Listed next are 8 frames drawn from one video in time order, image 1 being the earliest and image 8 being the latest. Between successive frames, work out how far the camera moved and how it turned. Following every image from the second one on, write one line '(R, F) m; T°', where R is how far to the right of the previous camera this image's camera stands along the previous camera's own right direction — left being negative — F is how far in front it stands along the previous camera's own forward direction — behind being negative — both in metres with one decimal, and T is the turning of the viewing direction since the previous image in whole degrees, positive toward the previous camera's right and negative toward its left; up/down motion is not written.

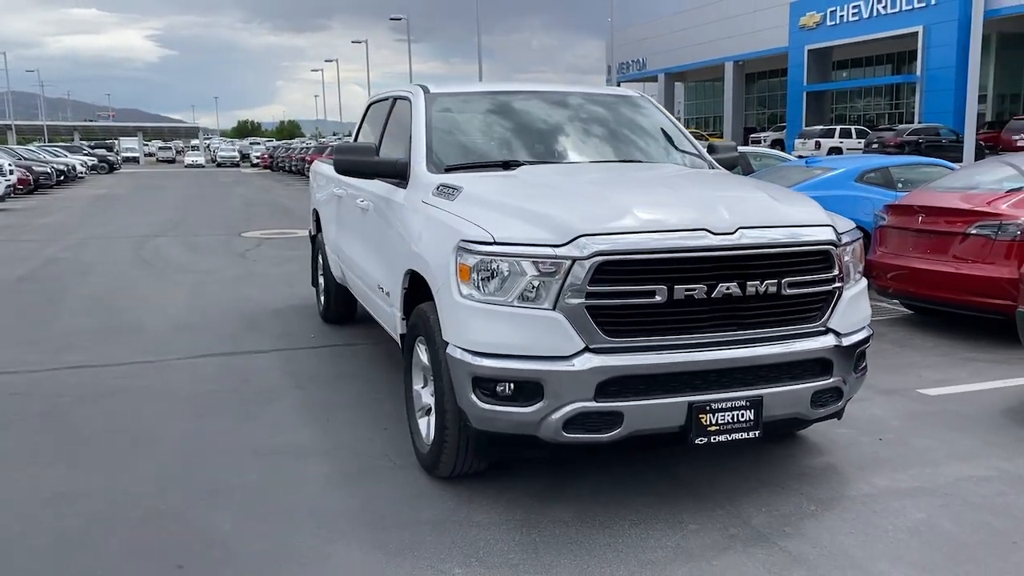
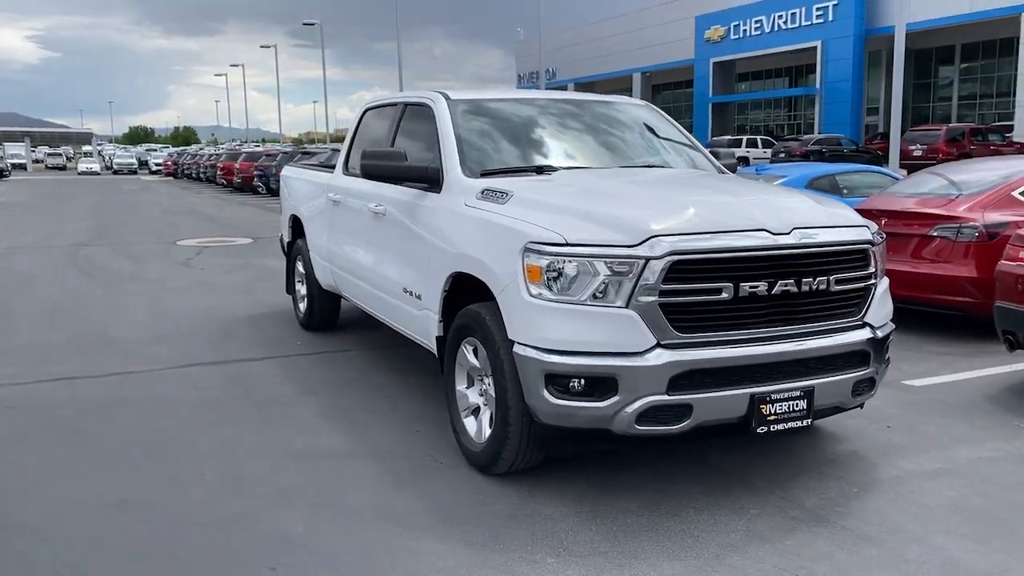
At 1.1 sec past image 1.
(-0.7, -0.1) m; +6°
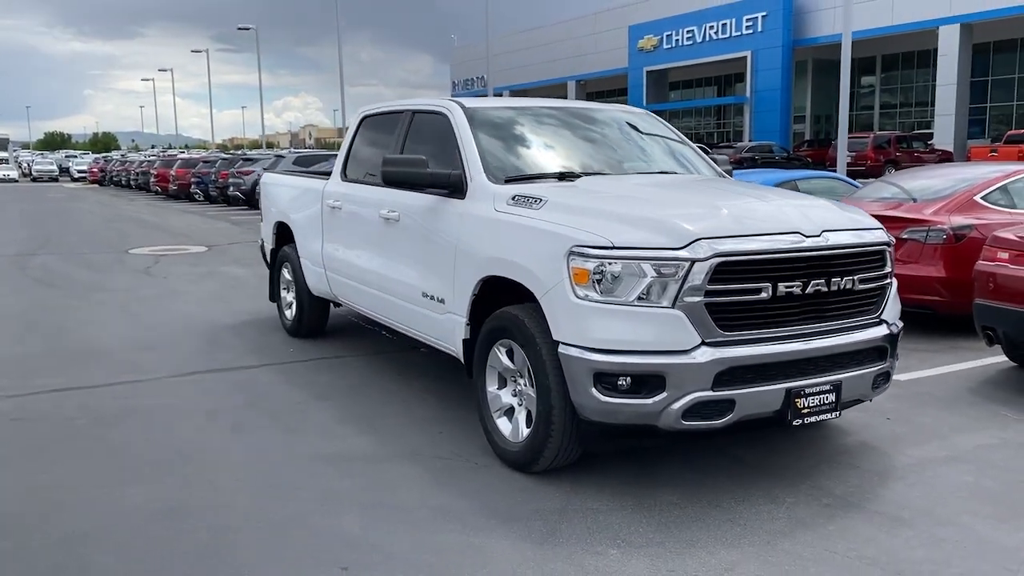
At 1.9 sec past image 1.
(-0.5, -0.1) m; +5°
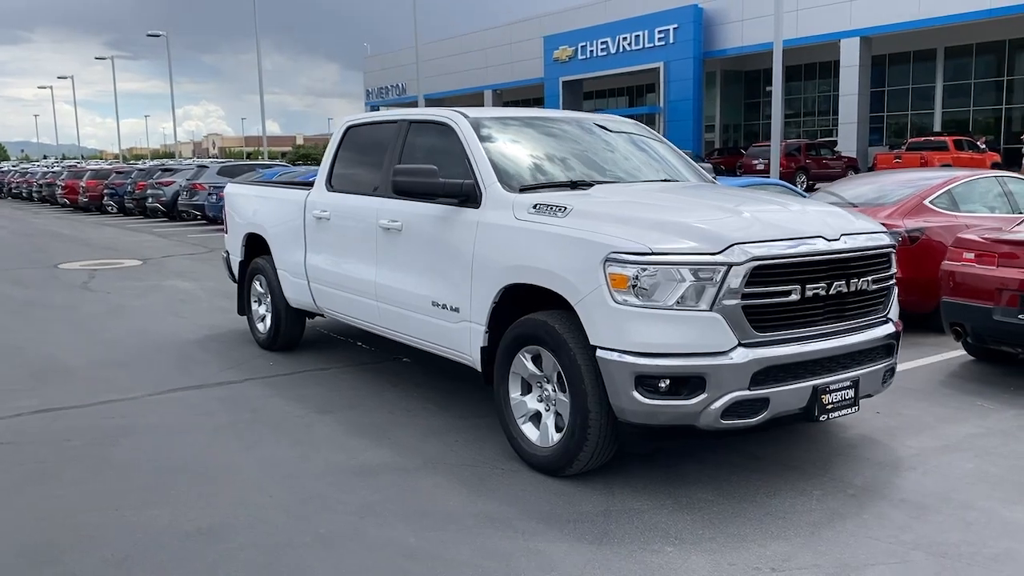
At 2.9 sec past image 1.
(-0.6, 0.0) m; +6°
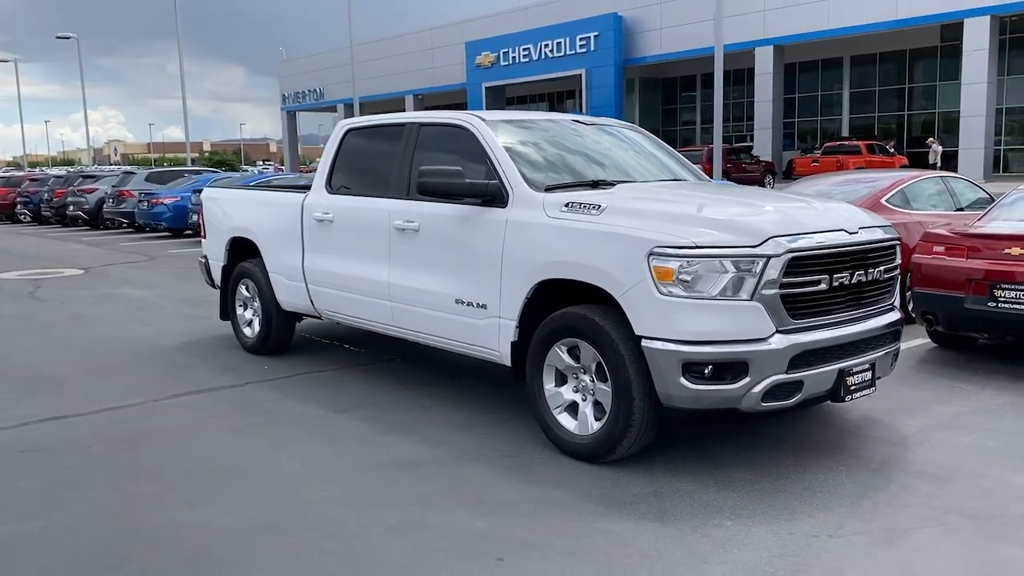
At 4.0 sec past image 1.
(-0.7, -0.1) m; +6°
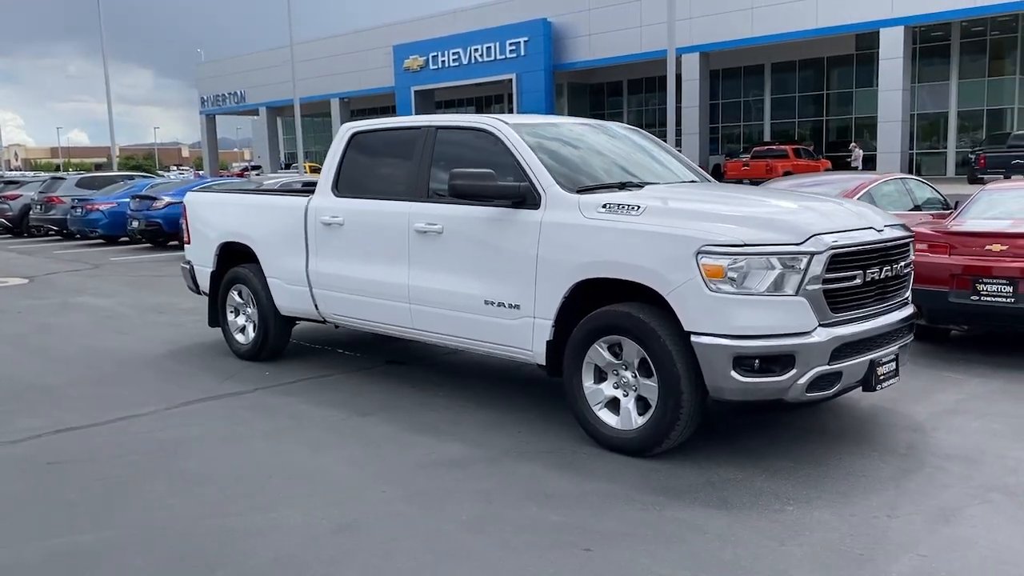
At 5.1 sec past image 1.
(-0.7, -0.1) m; +5°
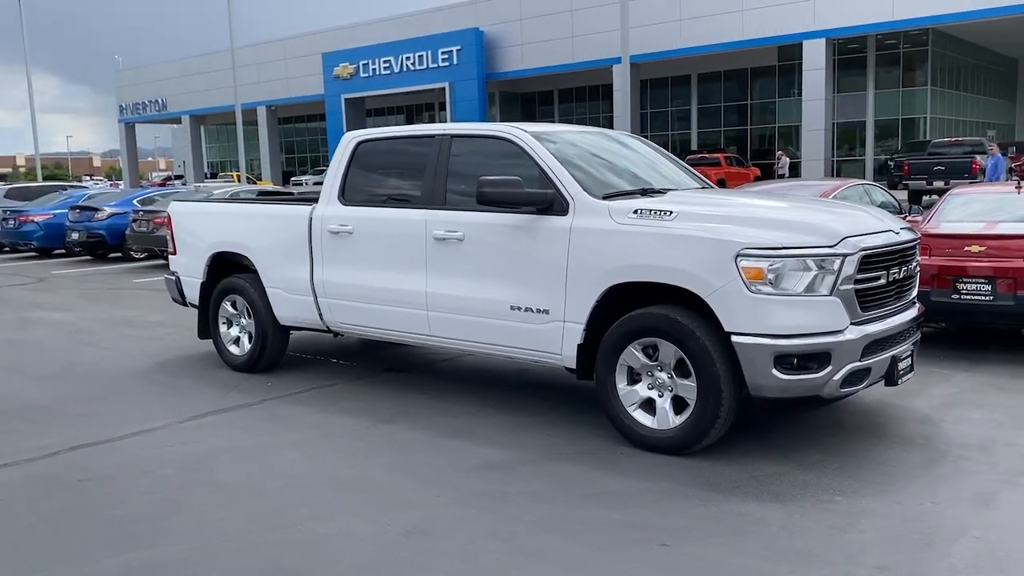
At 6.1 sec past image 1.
(-0.7, -0.1) m; +5°
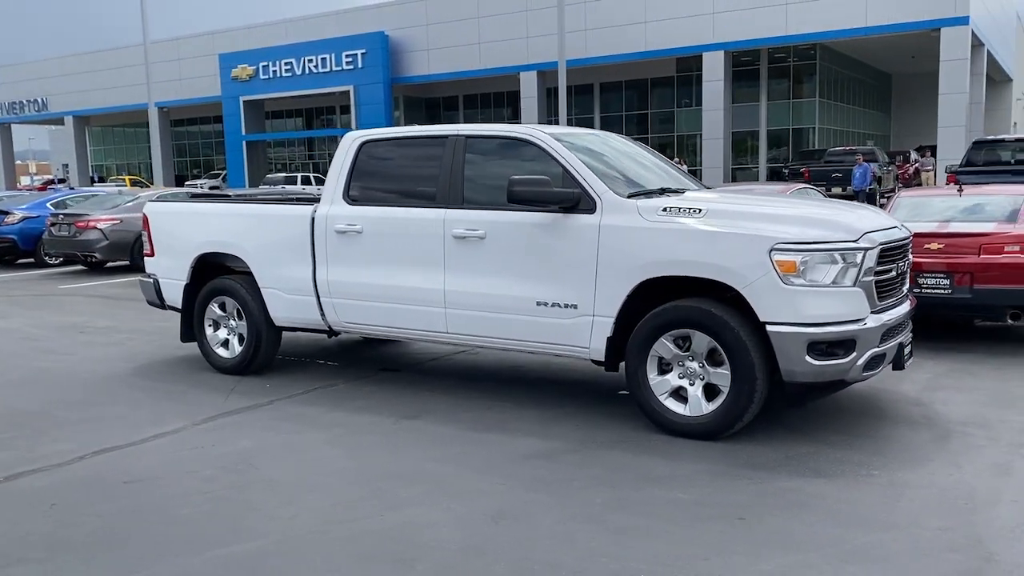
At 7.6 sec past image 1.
(-0.9, -0.1) m; +7°
